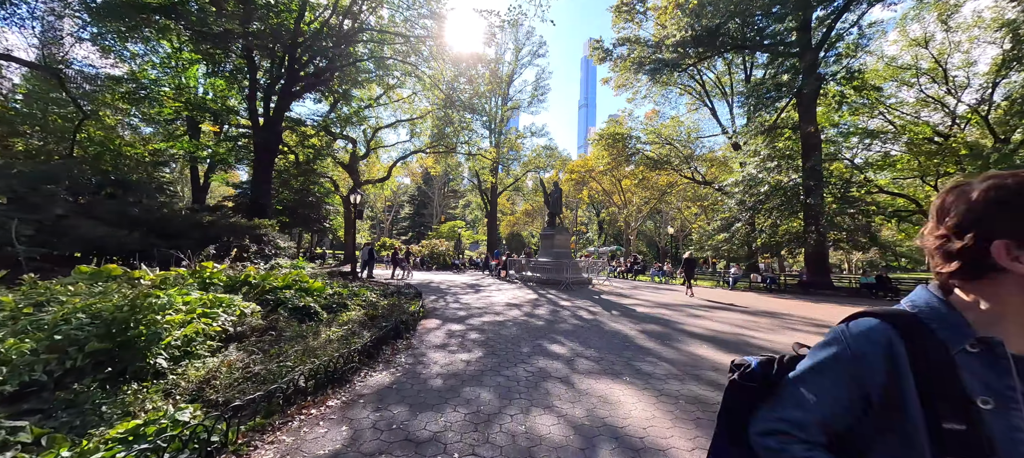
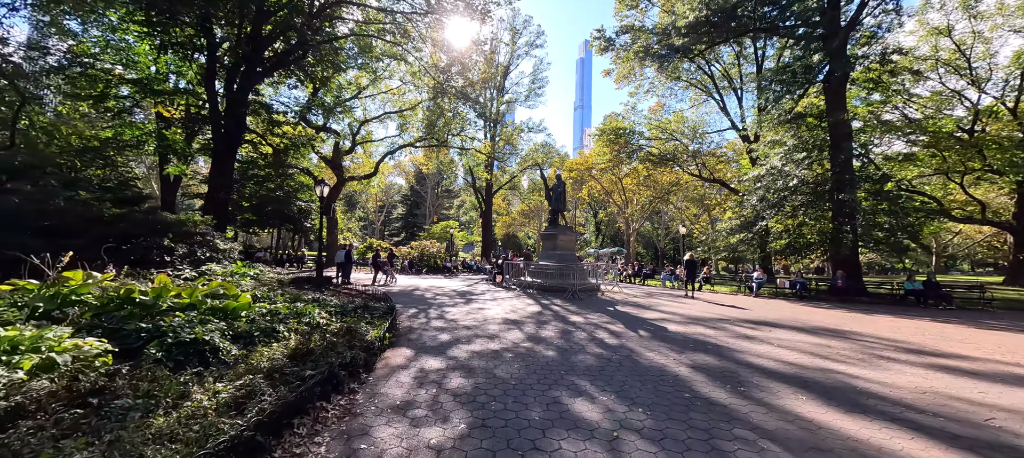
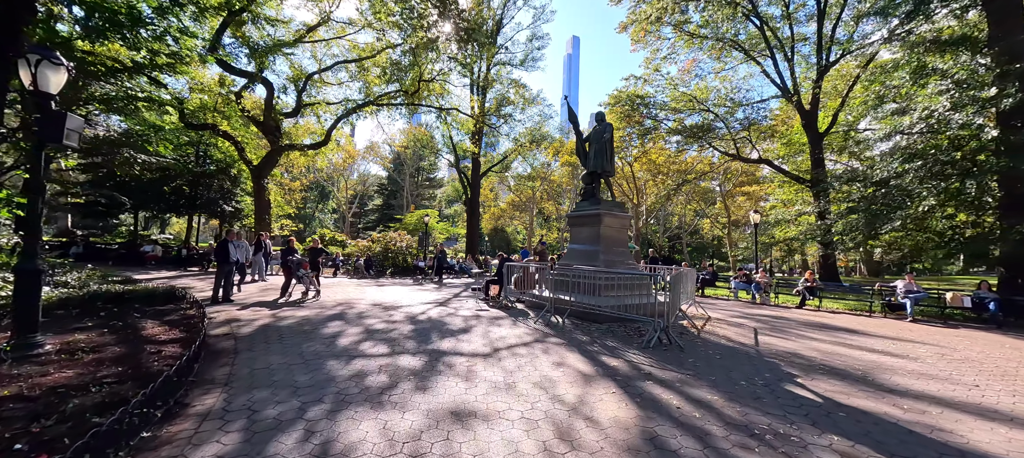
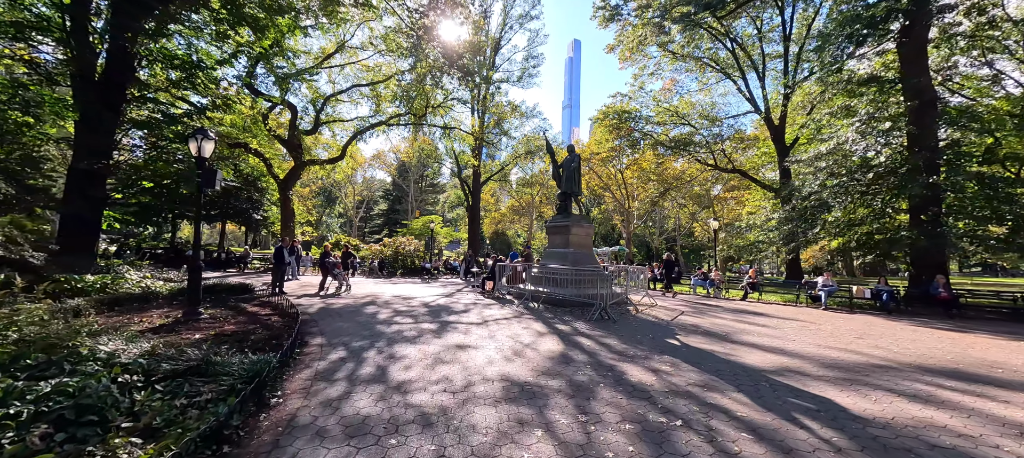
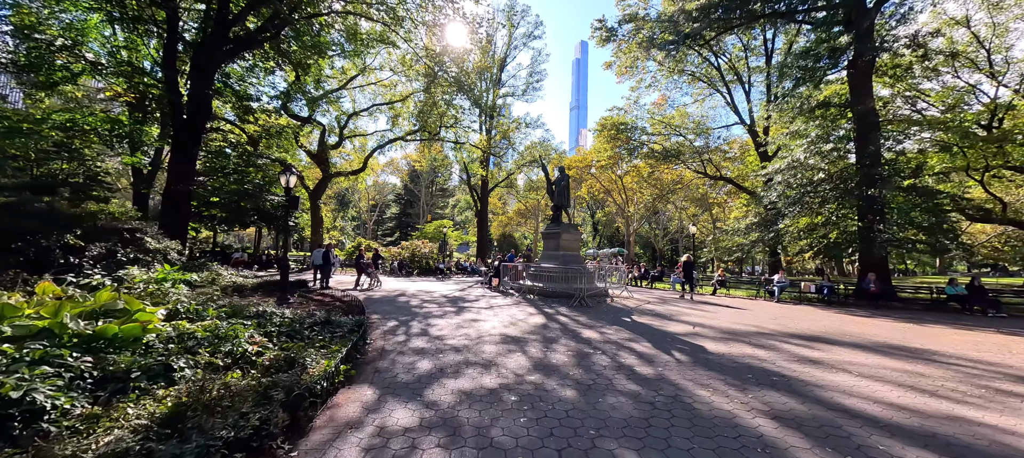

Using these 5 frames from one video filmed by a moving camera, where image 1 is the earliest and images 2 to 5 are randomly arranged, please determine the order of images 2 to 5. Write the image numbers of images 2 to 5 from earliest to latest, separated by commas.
2, 5, 4, 3
